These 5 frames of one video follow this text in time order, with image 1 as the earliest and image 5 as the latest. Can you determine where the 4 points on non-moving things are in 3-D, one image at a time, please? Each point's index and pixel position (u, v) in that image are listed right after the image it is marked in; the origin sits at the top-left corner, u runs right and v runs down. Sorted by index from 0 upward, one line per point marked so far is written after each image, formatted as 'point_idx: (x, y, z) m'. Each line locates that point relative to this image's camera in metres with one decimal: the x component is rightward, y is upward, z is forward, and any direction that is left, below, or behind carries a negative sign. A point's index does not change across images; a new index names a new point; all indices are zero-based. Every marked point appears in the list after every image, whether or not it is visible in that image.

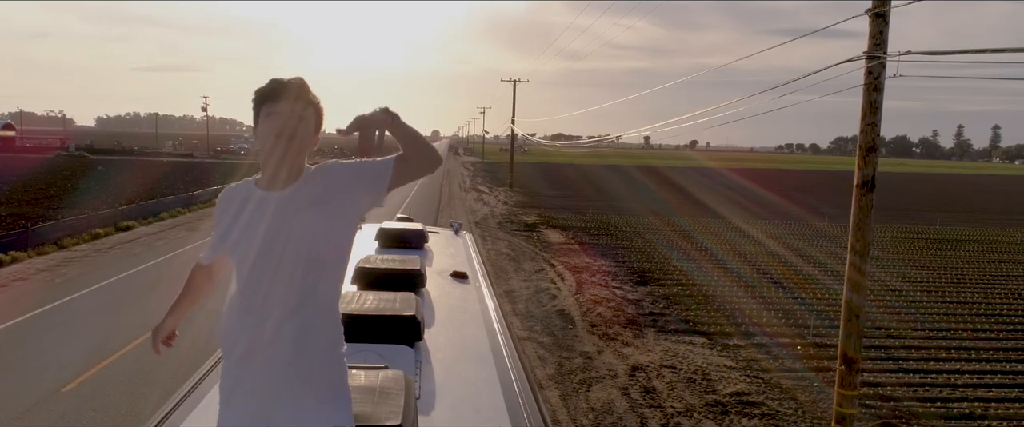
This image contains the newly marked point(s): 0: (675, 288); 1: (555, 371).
0: (+2.9, -1.6, +13.4) m
1: (+0.5, -2.2, +8.9) m
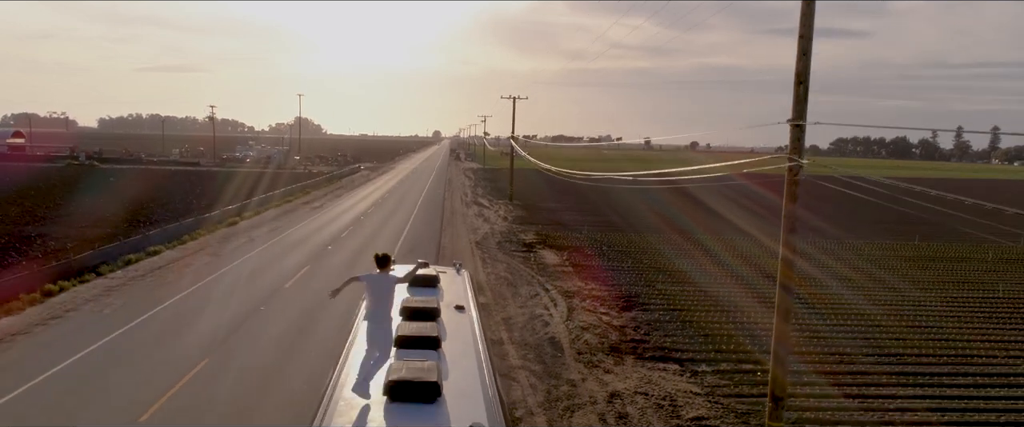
0: (+2.9, -2.1, +14.4) m
1: (+0.4, -2.6, +9.9) m
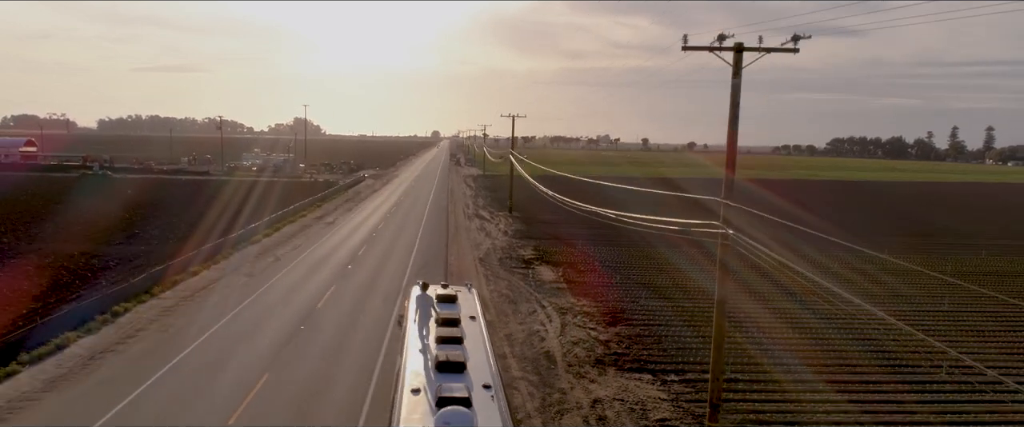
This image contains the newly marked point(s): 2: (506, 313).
0: (+2.9, -2.6, +16.0) m
1: (+0.5, -3.1, +11.5) m
2: (-0.1, -2.4, +16.7) m
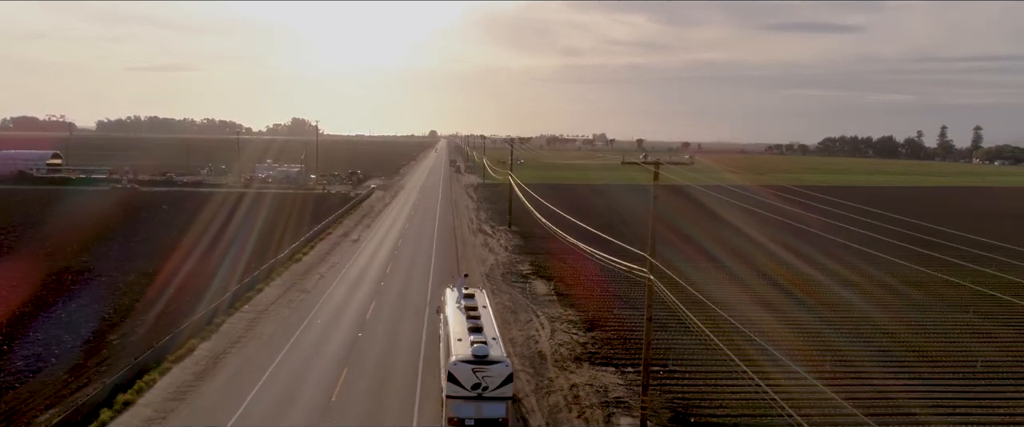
0: (+3.0, -3.3, +19.8) m
1: (+0.5, -3.9, +15.3) m
2: (-0.1, -3.1, +20.5) m
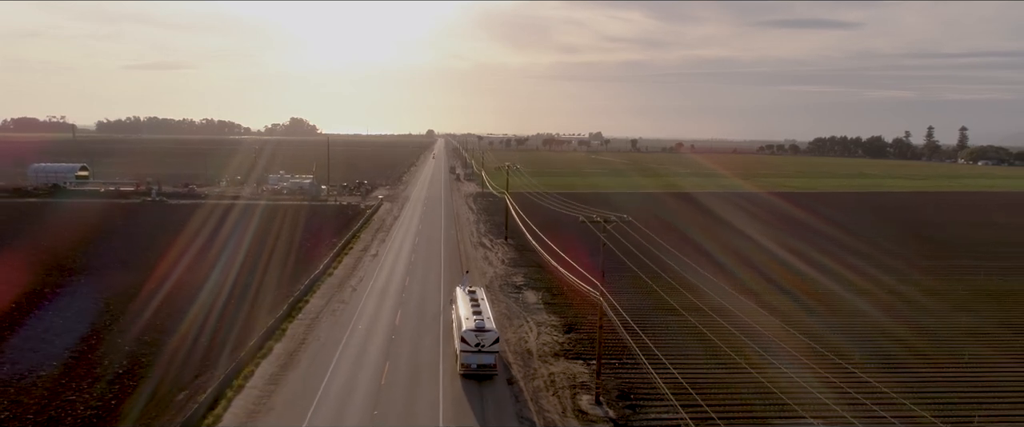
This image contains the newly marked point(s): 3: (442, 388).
0: (+2.8, -4.1, +24.6) m
1: (+0.4, -4.7, +20.1) m
2: (-0.3, -3.9, +25.2) m
3: (-2.1, -4.9, +19.5) m
